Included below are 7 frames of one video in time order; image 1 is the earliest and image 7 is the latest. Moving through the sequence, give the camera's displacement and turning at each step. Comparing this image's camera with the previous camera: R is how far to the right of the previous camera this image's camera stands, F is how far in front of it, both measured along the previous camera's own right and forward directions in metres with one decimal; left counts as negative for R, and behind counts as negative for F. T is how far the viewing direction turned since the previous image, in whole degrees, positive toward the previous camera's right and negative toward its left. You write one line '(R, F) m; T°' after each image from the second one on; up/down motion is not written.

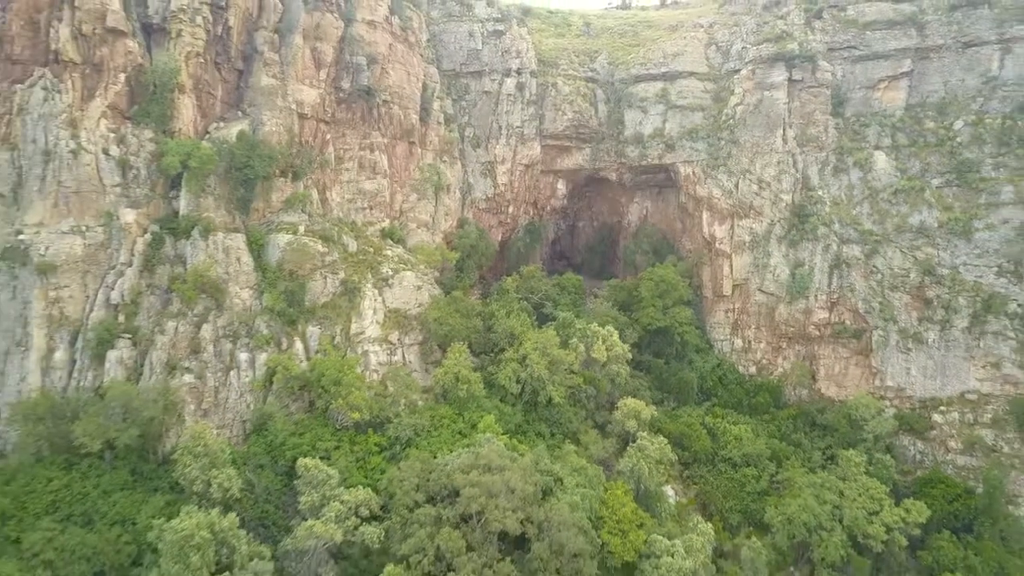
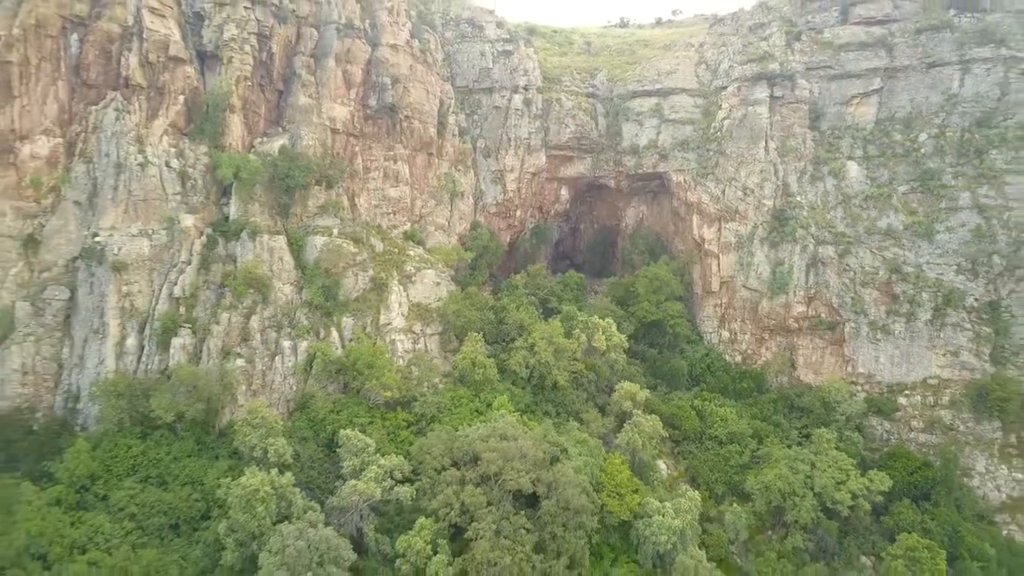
(-0.2, -2.4) m; 0°
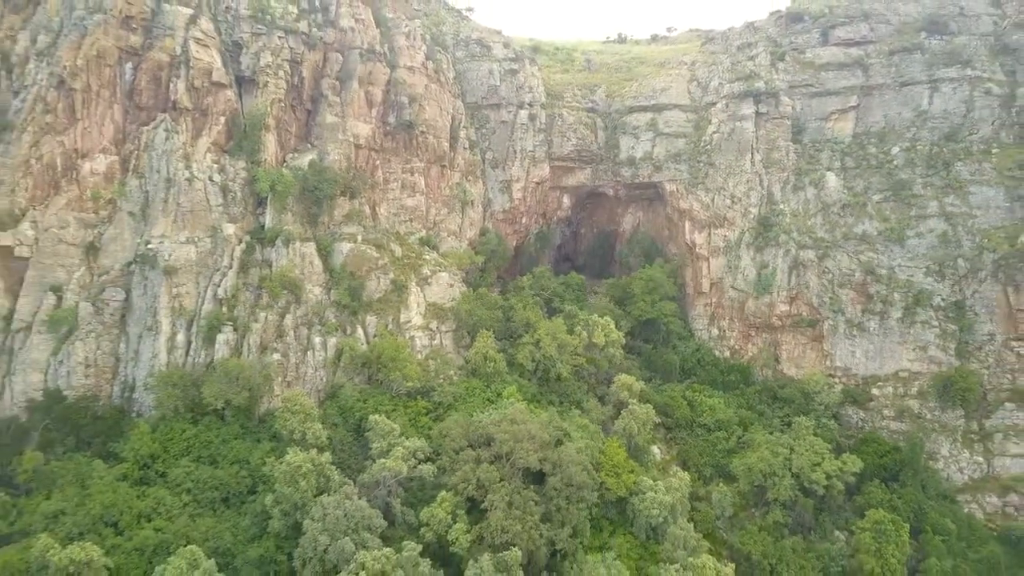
(-0.2, -2.2) m; 0°
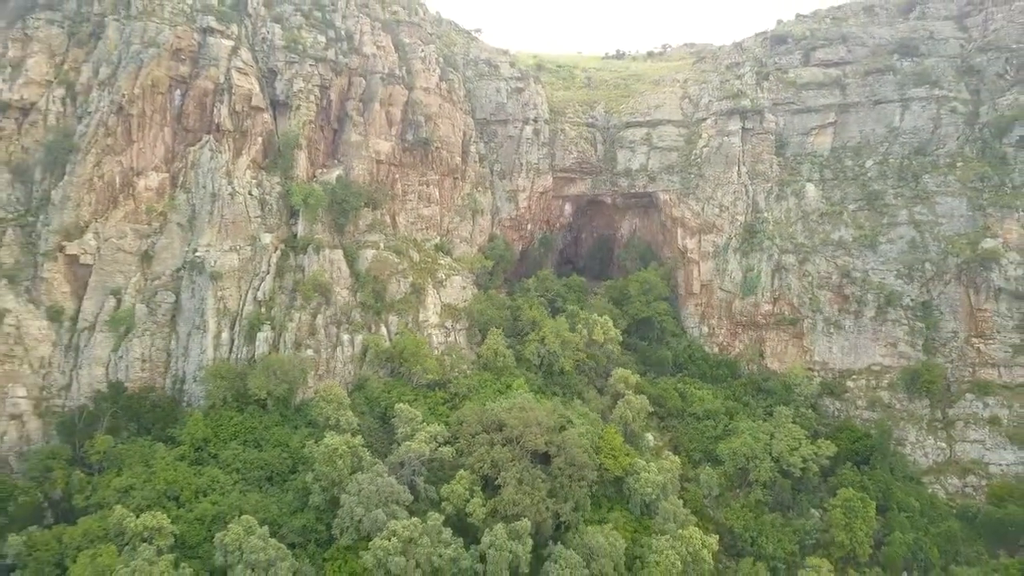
(-0.2, -2.4) m; 0°
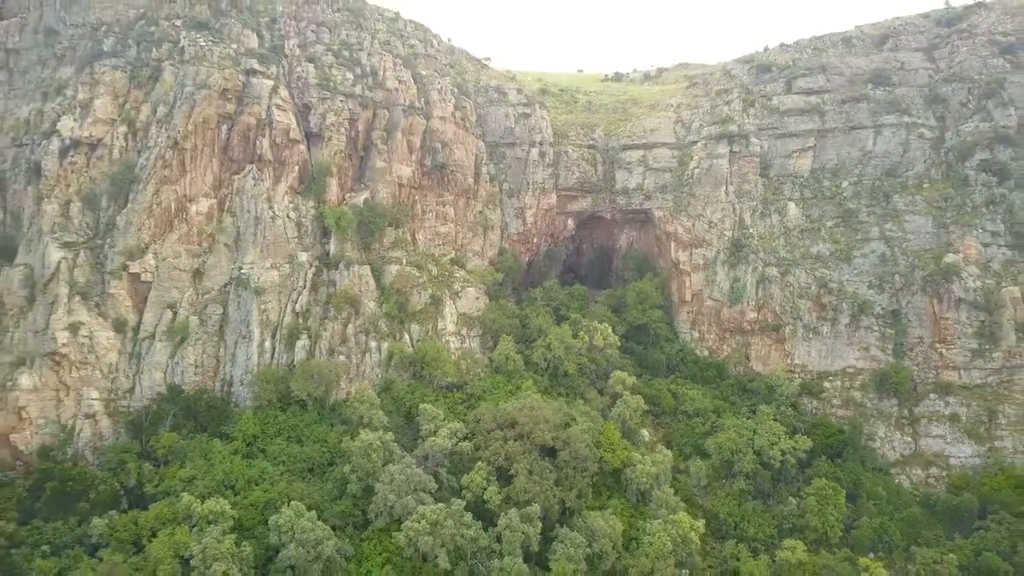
(-0.3, -2.9) m; 0°
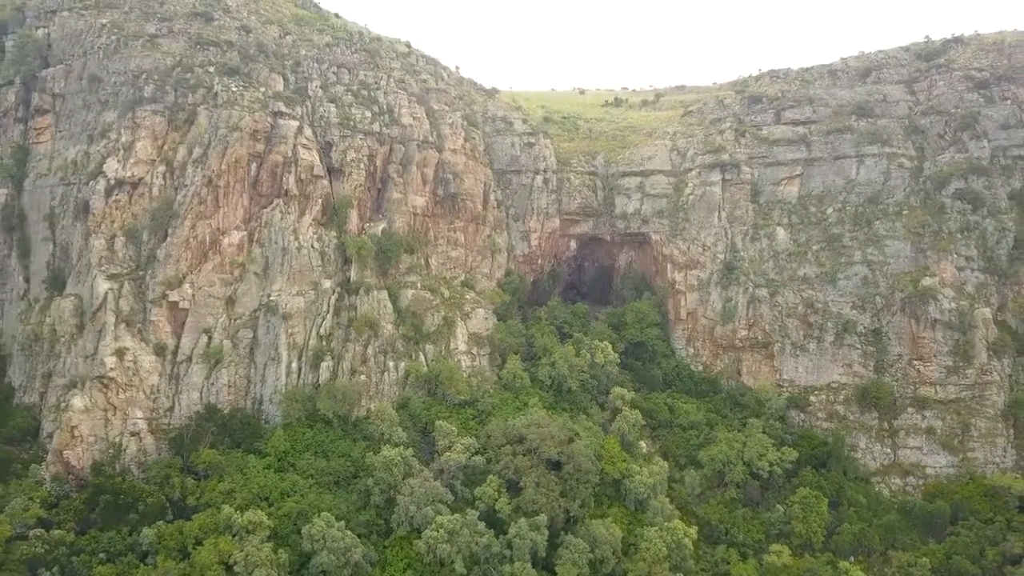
(-0.2, -2.1) m; 0°
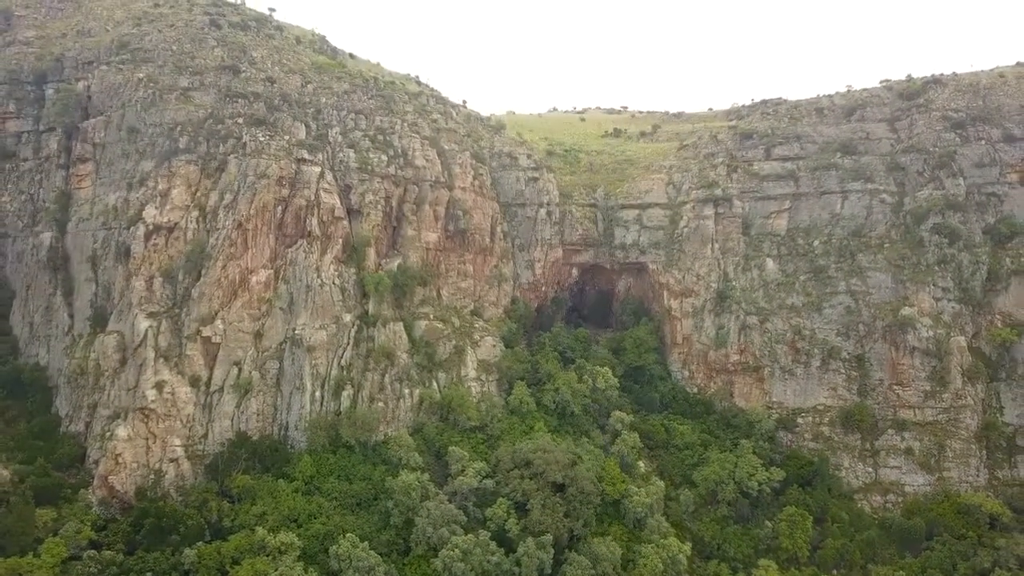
(-0.2, -2.2) m; 0°
